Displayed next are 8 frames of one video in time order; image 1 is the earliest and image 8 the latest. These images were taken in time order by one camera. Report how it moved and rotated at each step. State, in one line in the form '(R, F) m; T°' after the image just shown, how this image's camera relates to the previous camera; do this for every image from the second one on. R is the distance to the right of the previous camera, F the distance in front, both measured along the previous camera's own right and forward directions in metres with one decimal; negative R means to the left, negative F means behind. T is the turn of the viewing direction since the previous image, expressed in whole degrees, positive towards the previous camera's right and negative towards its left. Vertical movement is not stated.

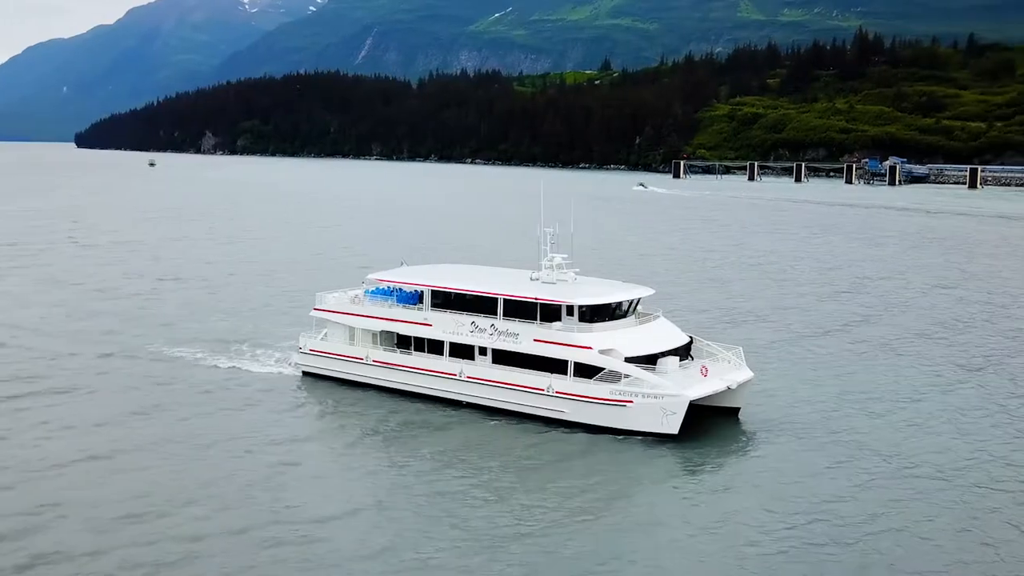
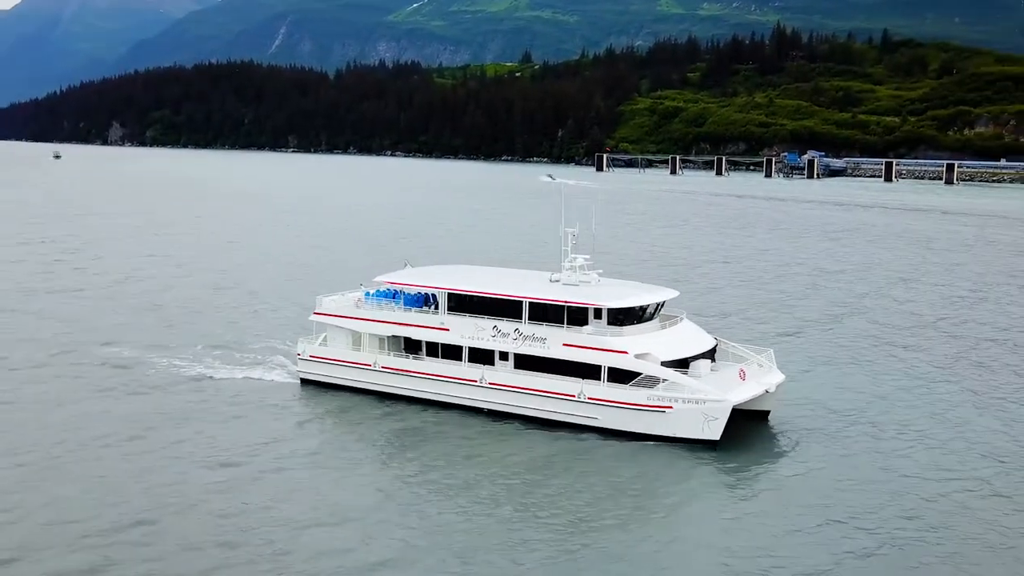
(-3.0, +0.7) m; +6°
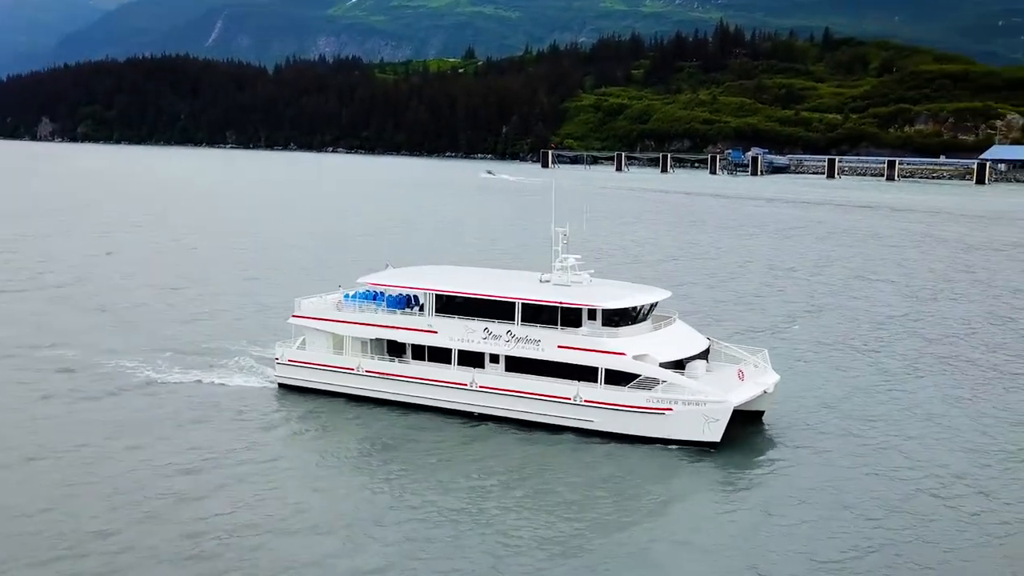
(-1.5, +0.6) m; +4°
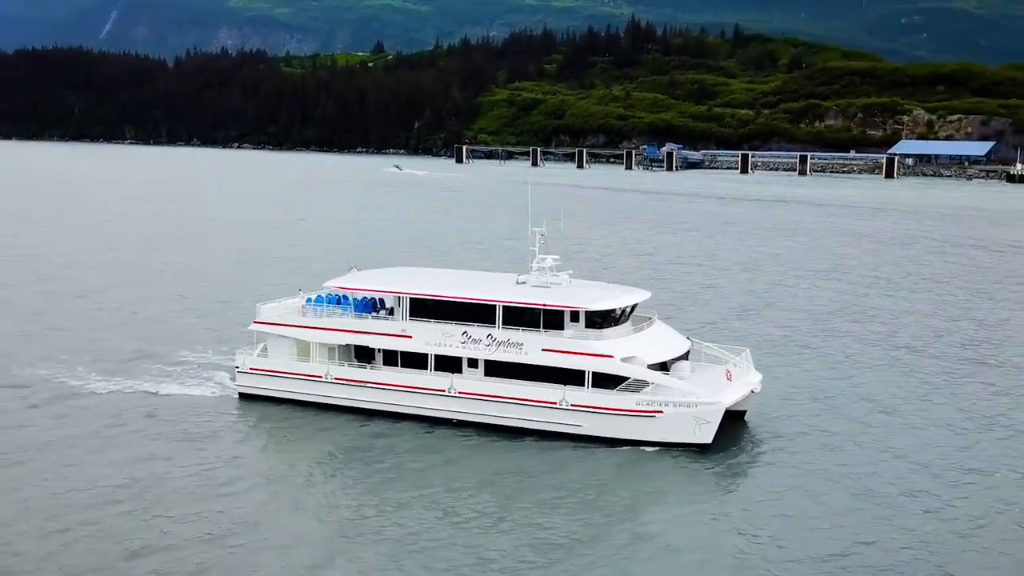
(-2.0, +0.8) m; +5°
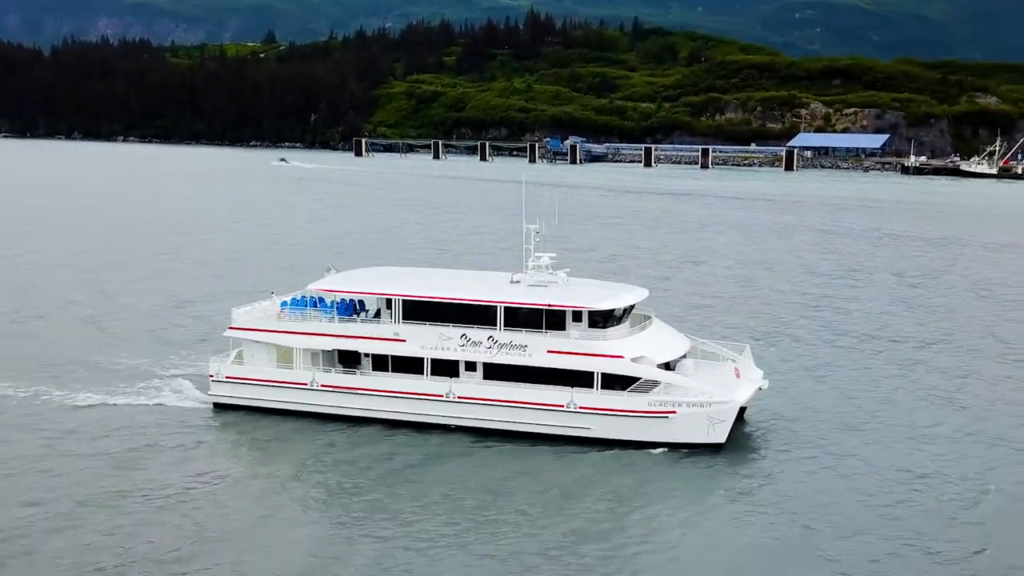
(-2.8, +1.0) m; +7°
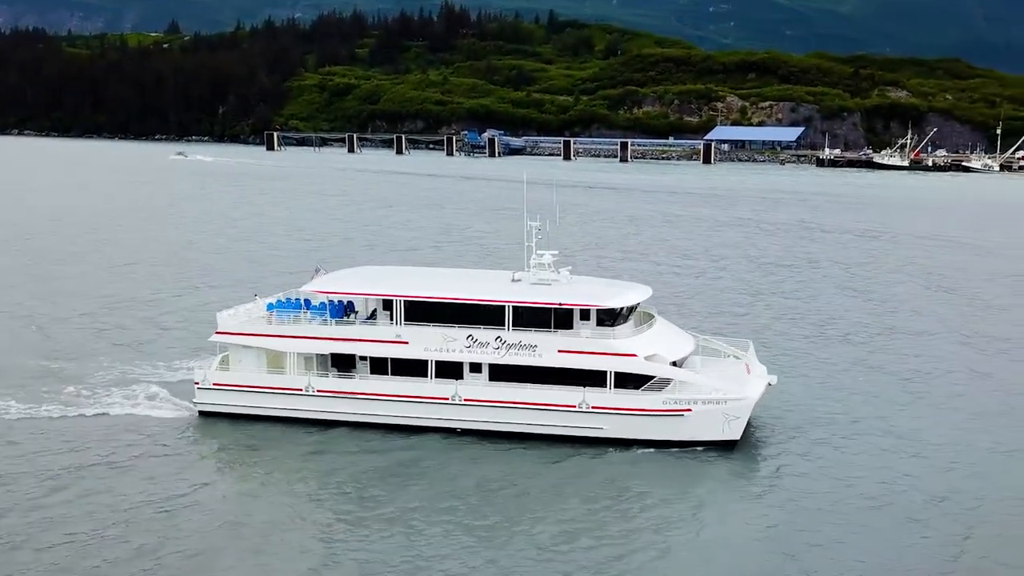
(-2.5, +0.8) m; +6°
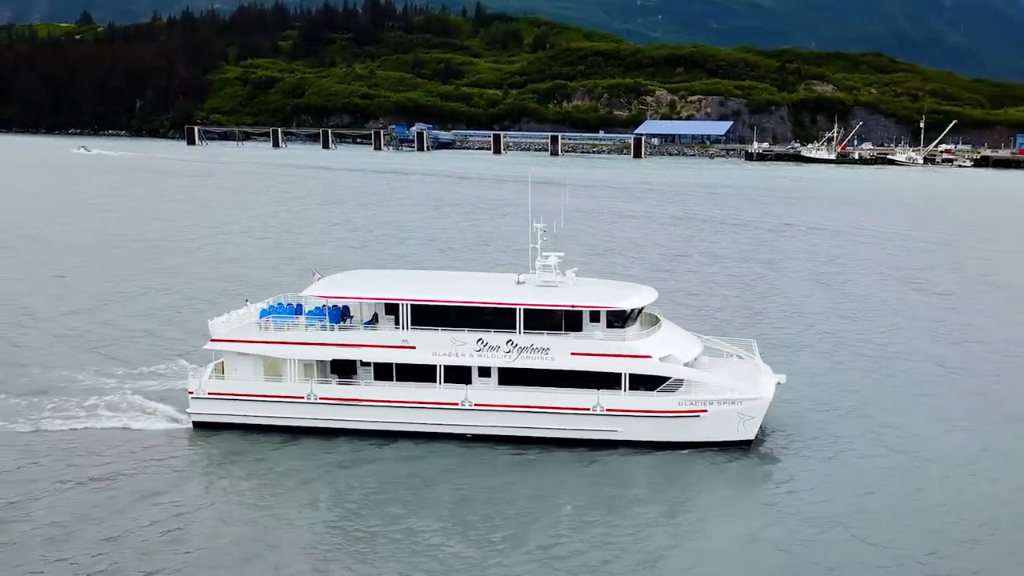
(-2.2, +0.7) m; +5°
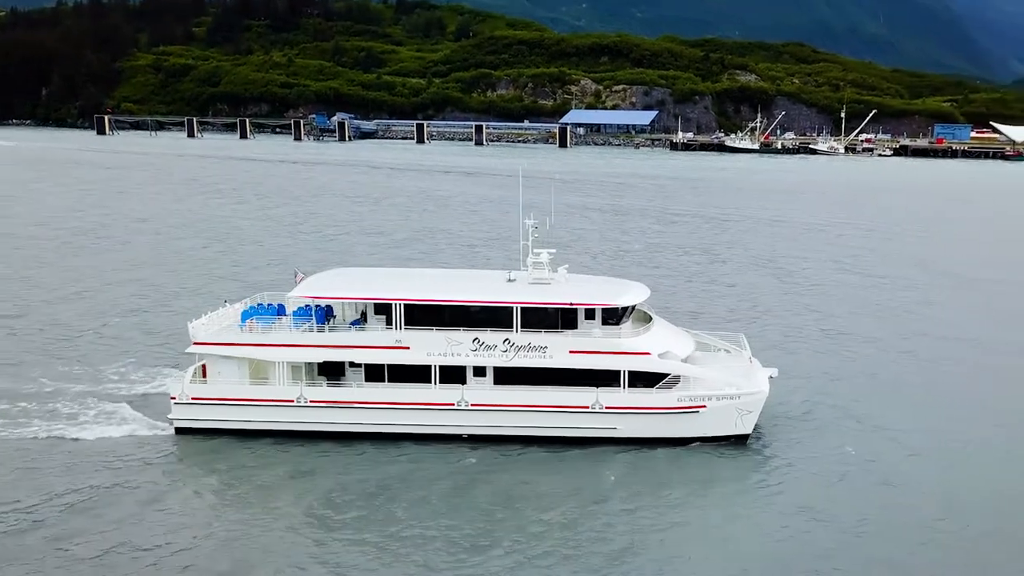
(-1.9, +0.7) m; +5°
